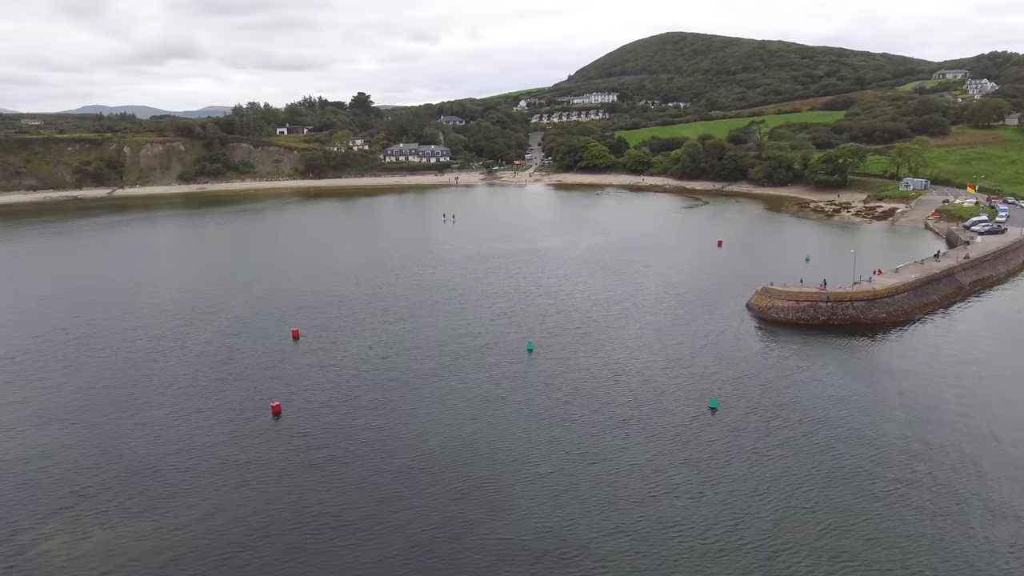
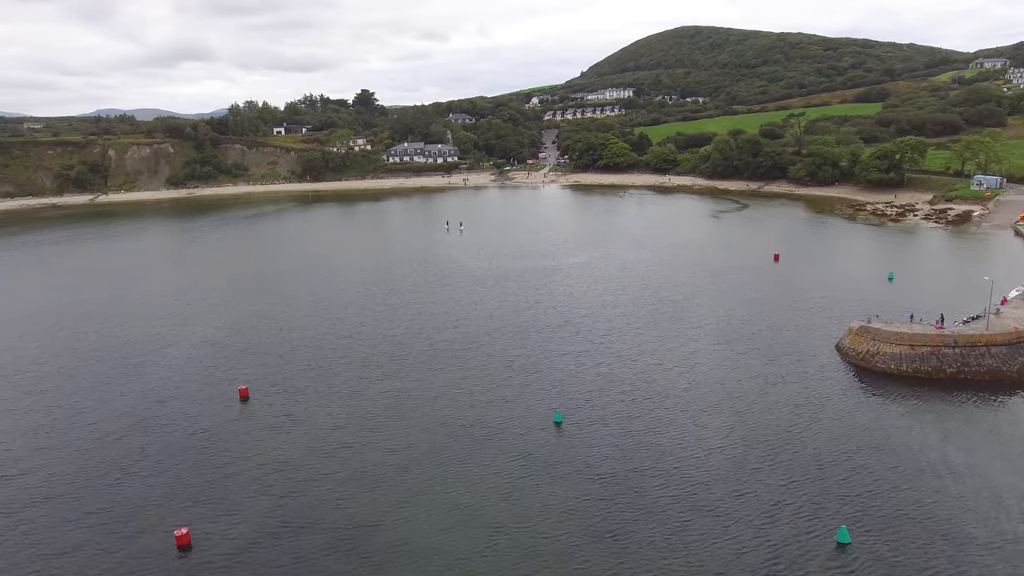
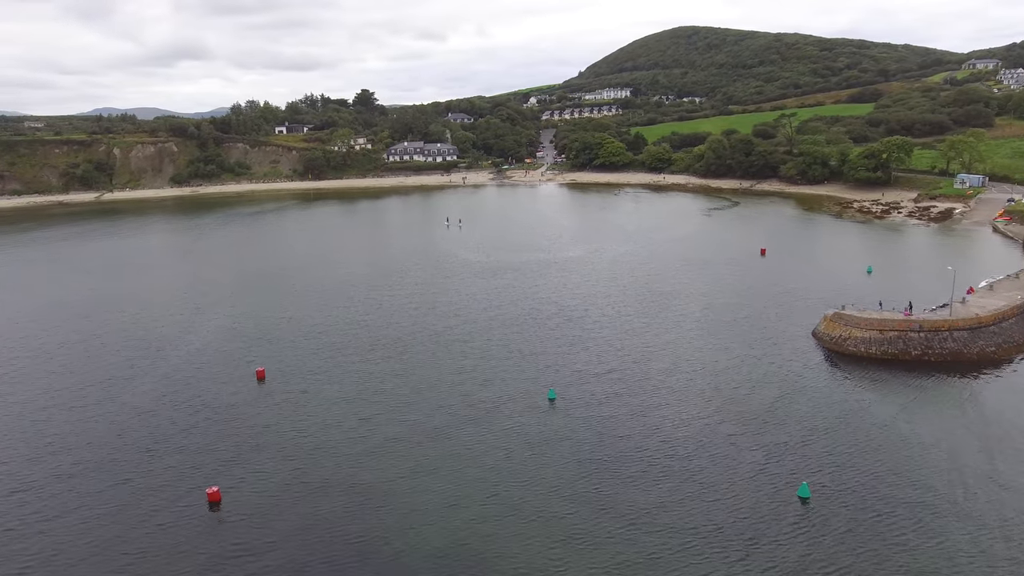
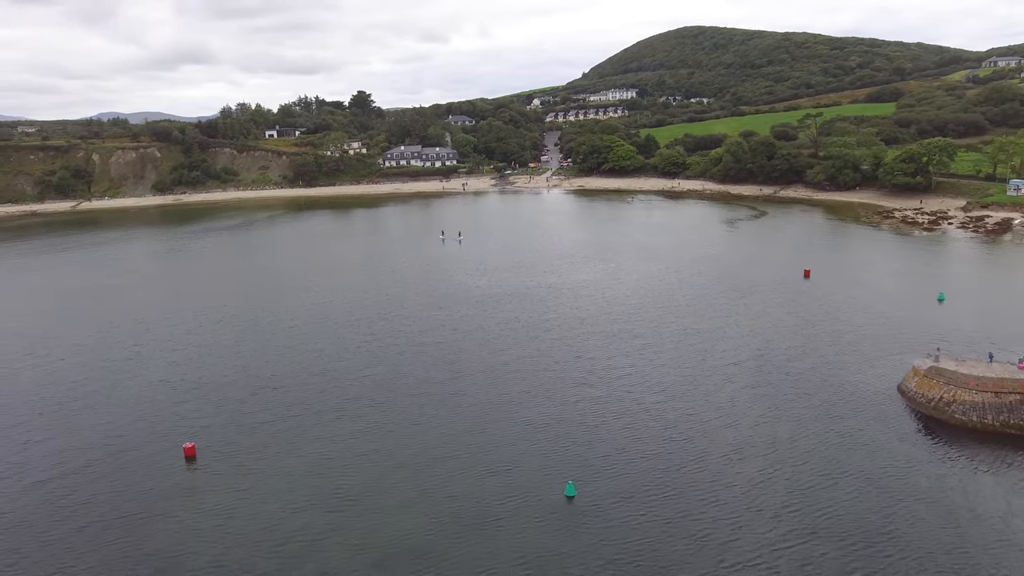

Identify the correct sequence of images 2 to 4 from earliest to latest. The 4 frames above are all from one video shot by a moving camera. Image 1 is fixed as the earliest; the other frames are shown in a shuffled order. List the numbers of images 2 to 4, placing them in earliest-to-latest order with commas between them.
3, 2, 4
